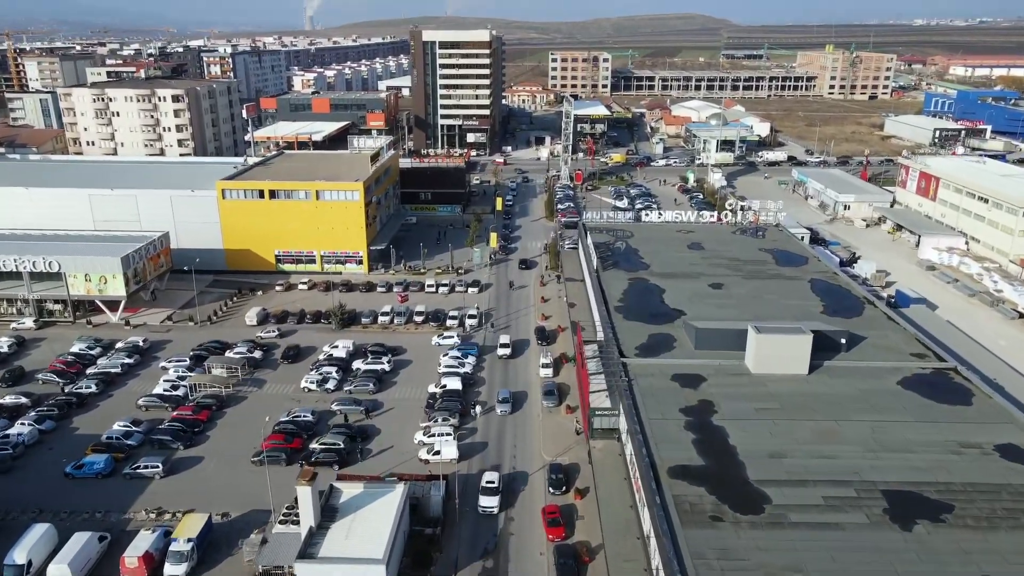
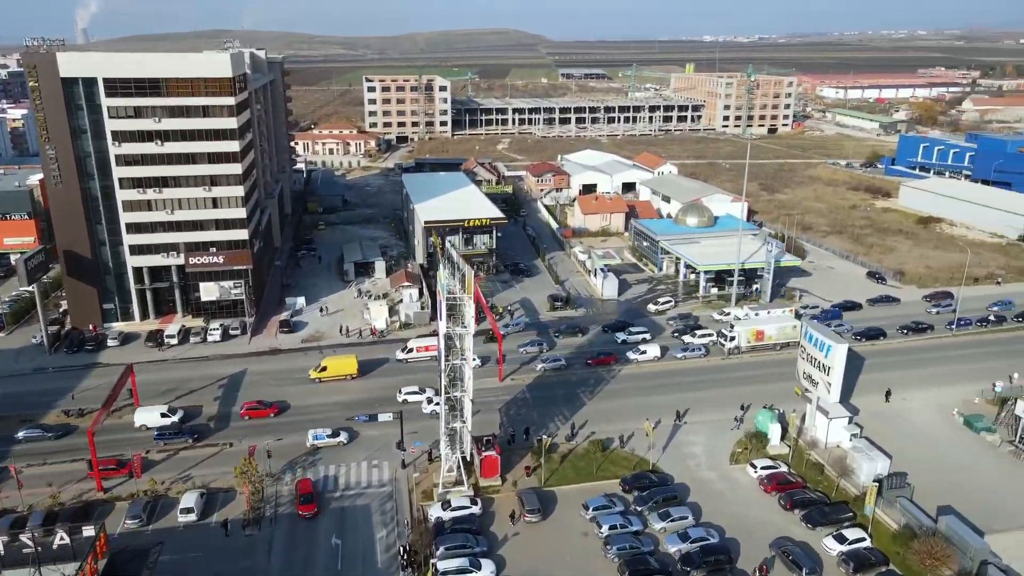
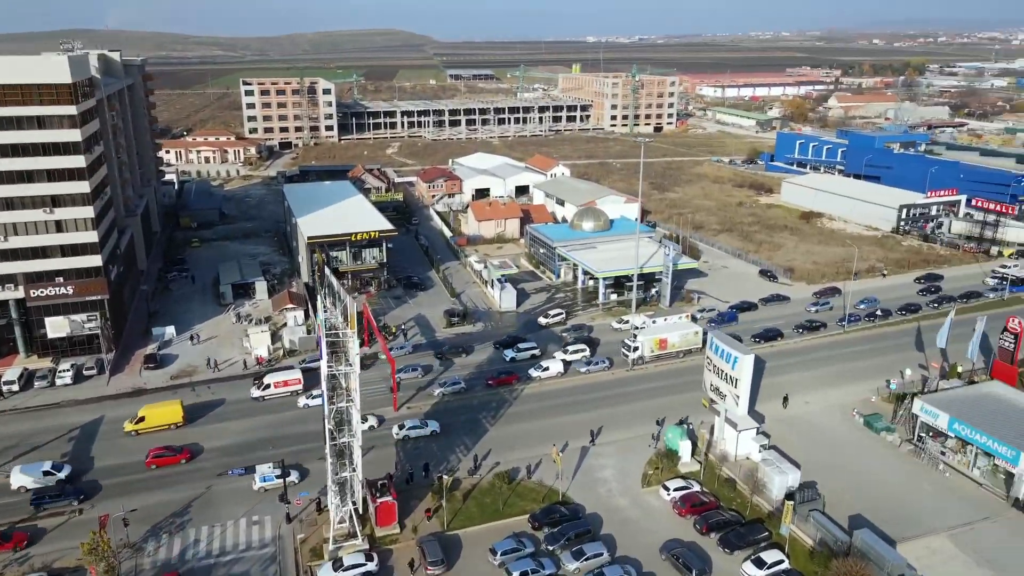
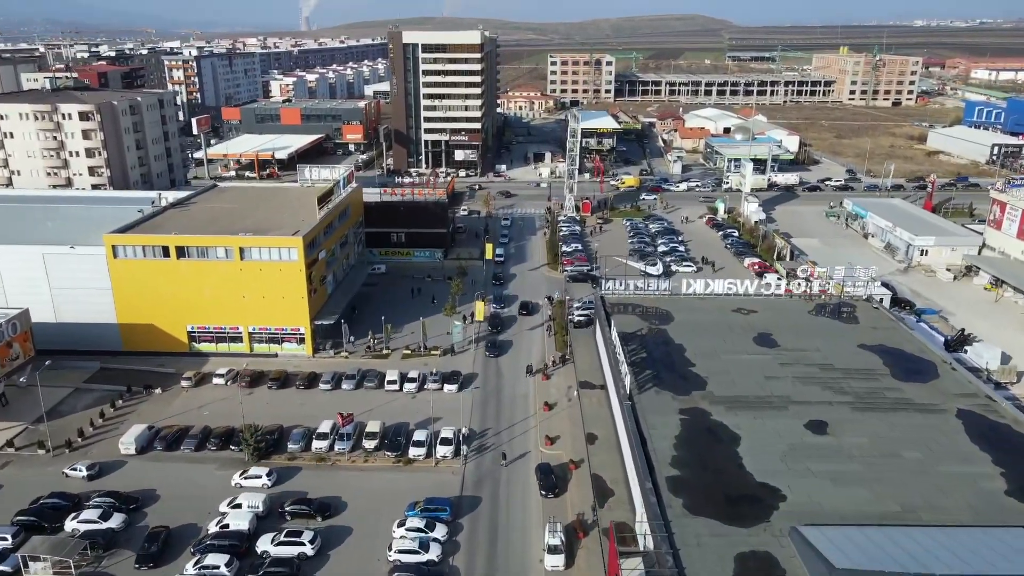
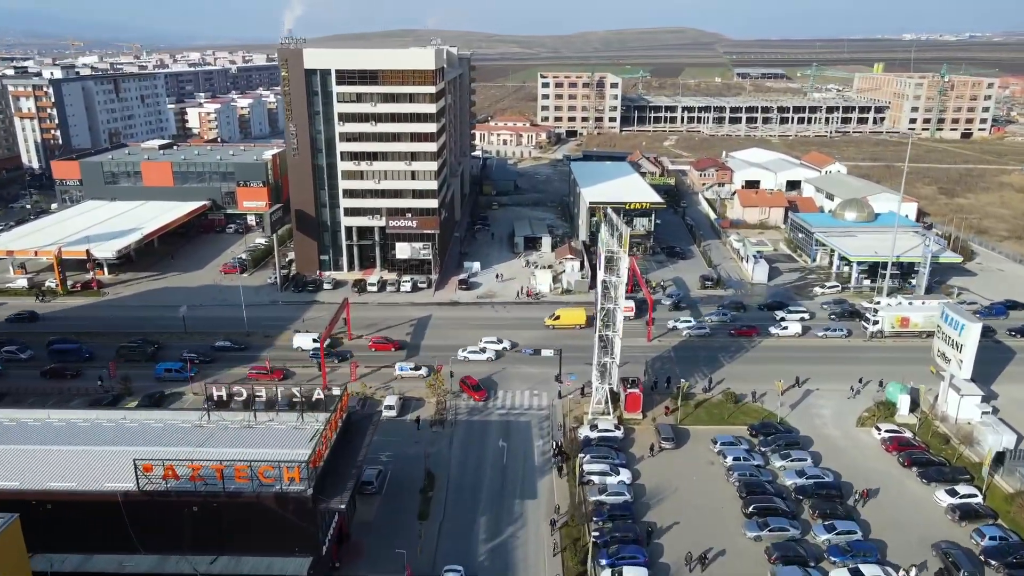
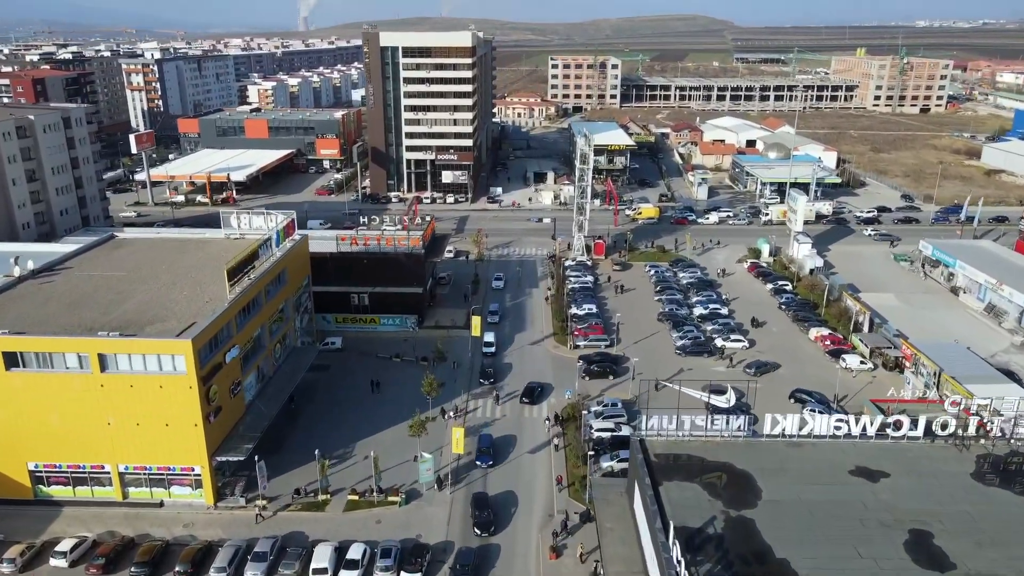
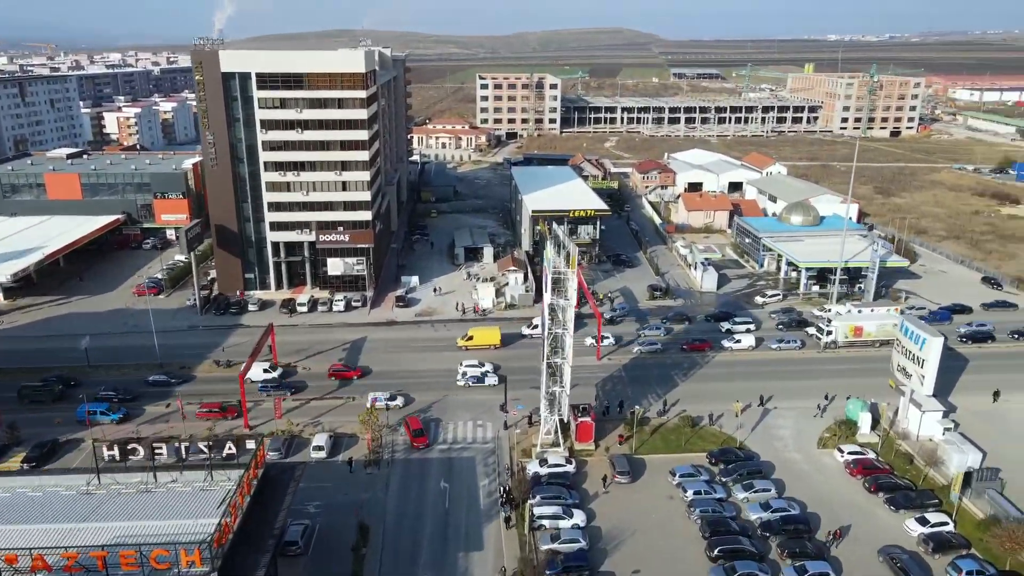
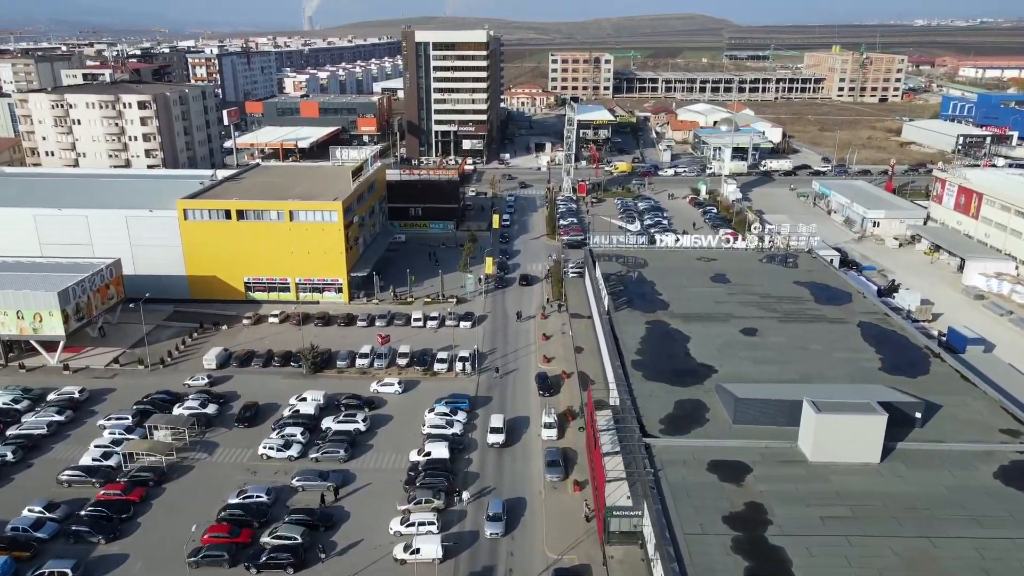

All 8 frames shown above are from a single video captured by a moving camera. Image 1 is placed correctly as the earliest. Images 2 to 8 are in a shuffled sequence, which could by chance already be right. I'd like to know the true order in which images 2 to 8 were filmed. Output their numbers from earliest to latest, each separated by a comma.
8, 4, 6, 5, 7, 2, 3
